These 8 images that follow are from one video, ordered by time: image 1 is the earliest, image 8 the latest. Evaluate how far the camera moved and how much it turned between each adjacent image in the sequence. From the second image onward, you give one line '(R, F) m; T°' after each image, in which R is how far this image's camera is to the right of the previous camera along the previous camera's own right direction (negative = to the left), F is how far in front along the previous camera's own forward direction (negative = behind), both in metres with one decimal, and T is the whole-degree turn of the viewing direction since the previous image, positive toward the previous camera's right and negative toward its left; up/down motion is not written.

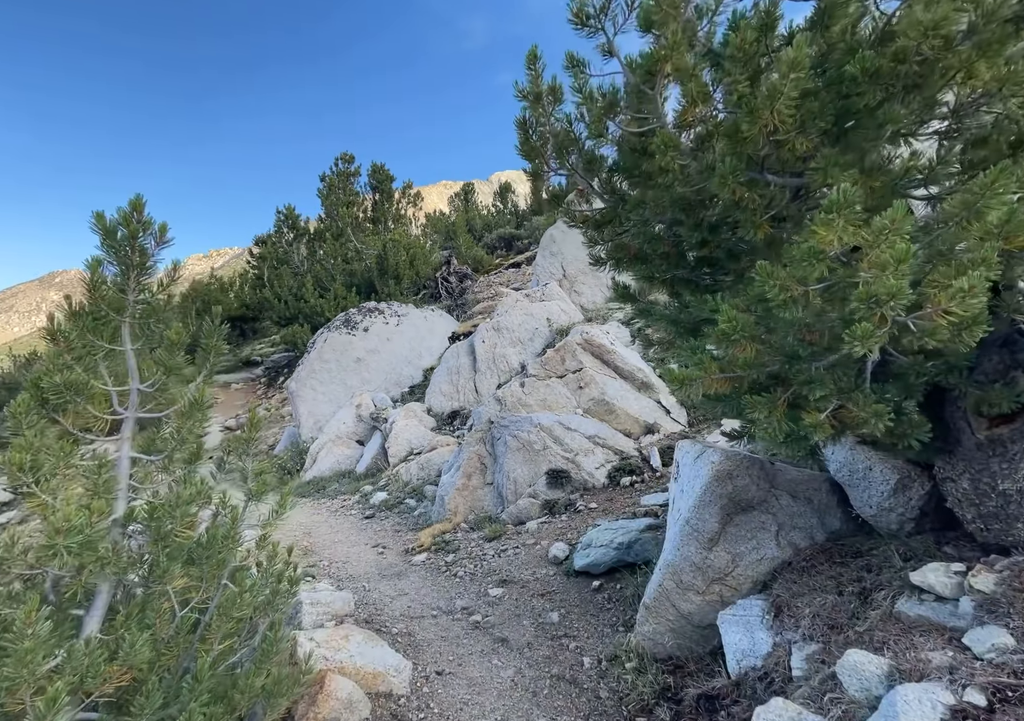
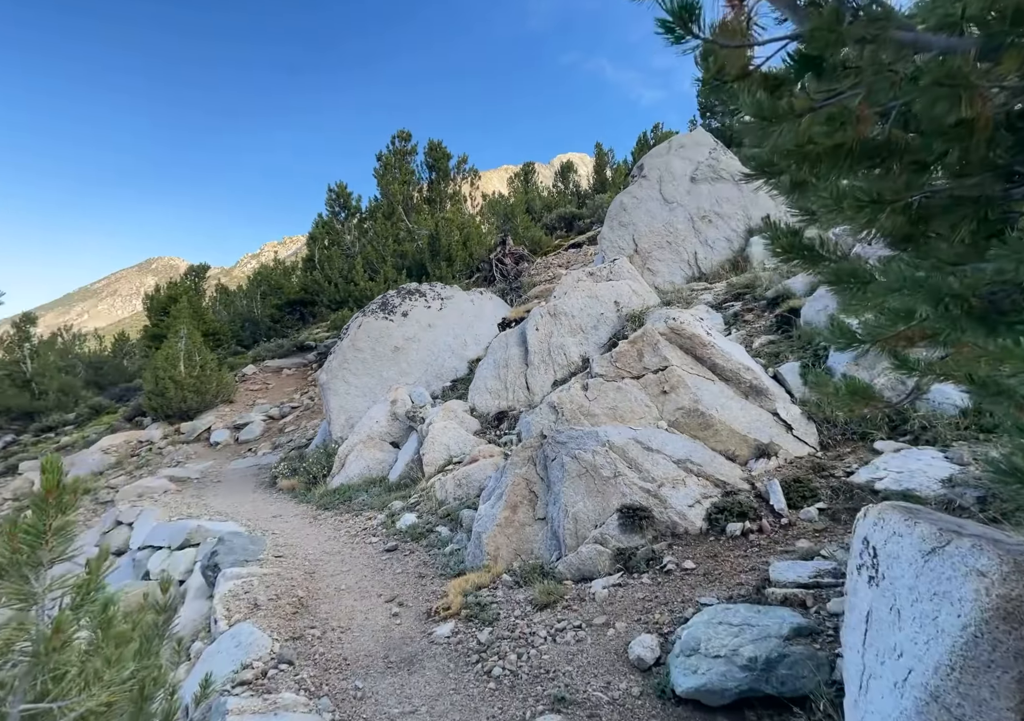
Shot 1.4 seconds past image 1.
(-0.1, +2.0) m; -6°
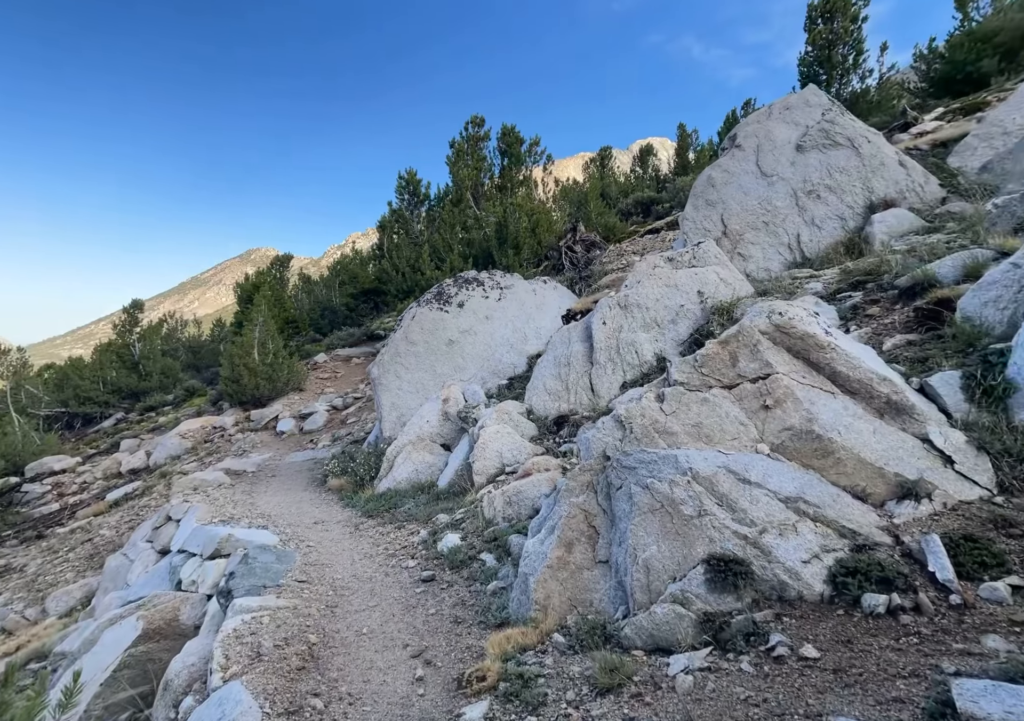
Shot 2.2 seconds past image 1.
(+0.1, +1.1) m; -7°
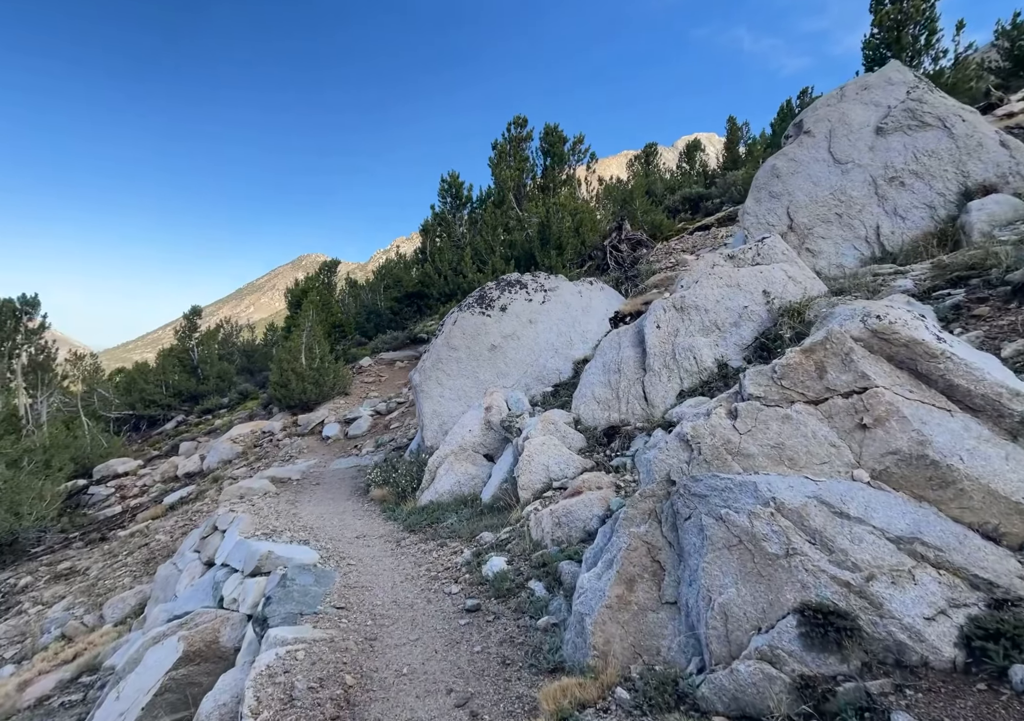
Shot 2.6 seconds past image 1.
(-0.1, +0.5) m; -4°
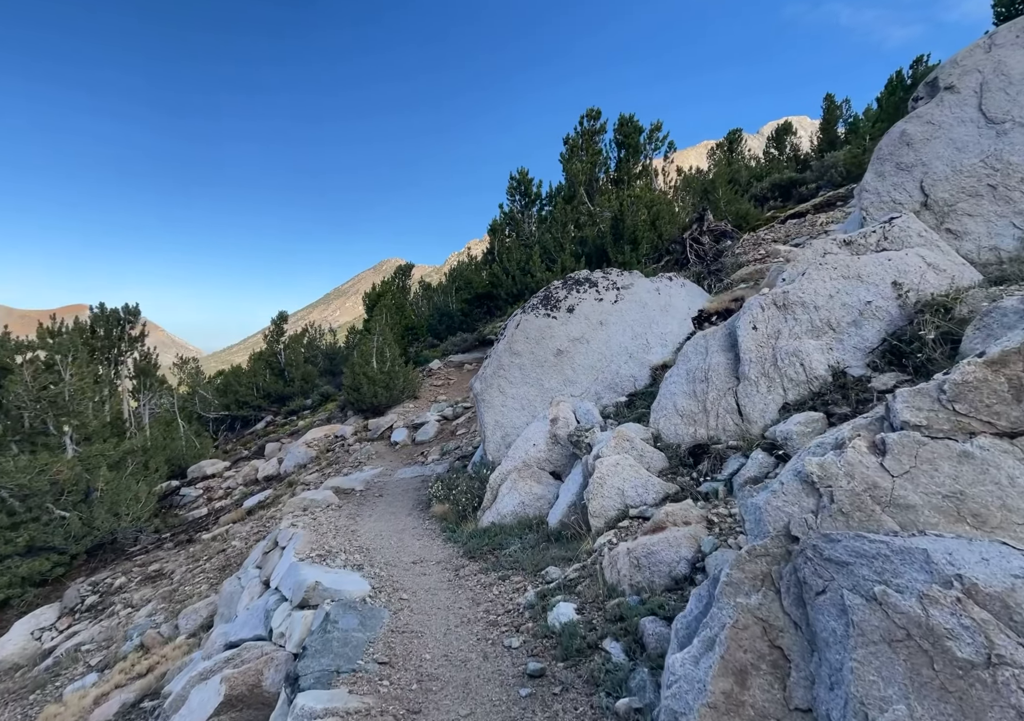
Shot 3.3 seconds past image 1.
(0.0, +1.0) m; -7°
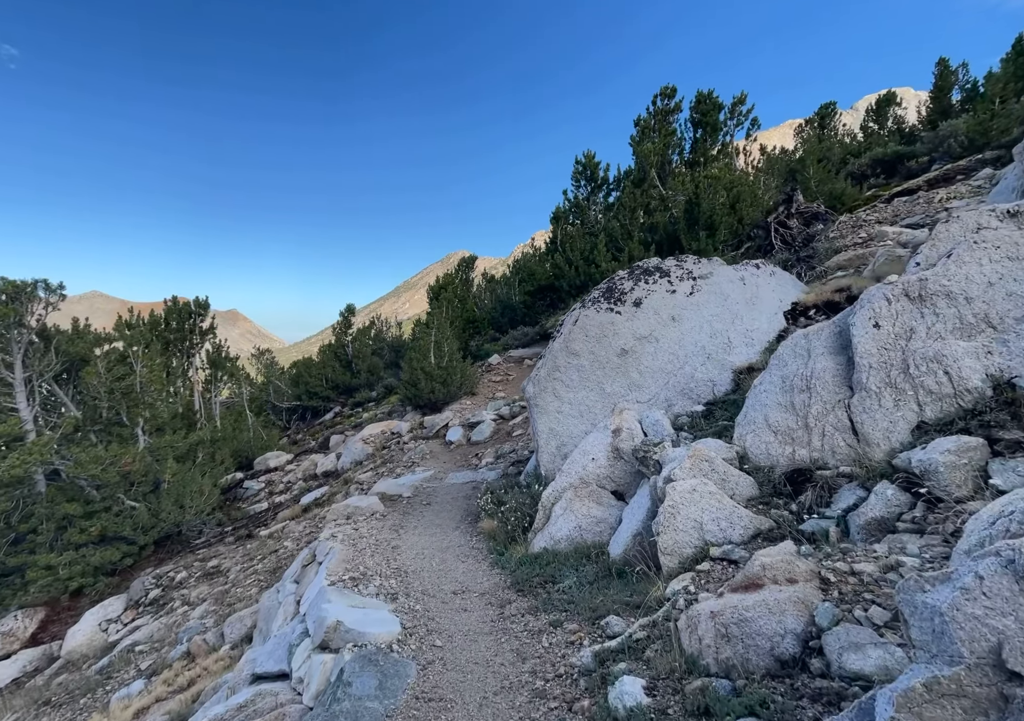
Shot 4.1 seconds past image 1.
(+0.1, +1.2) m; -6°
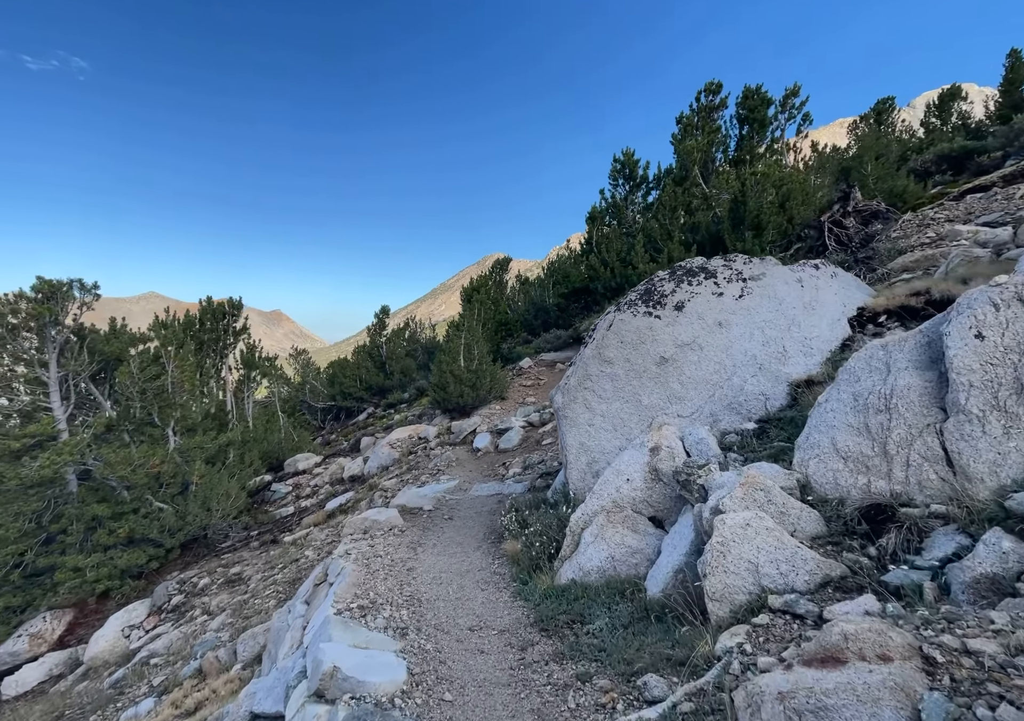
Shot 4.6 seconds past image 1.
(+0.1, +0.8) m; -3°
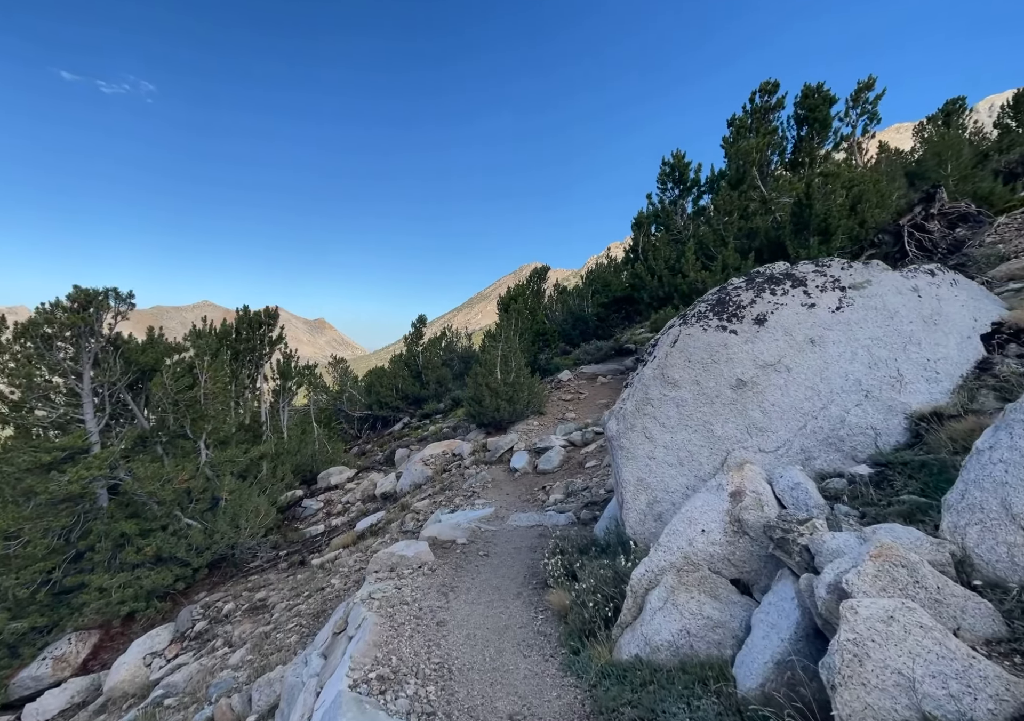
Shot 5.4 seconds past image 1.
(-0.2, +1.2) m; -4°
